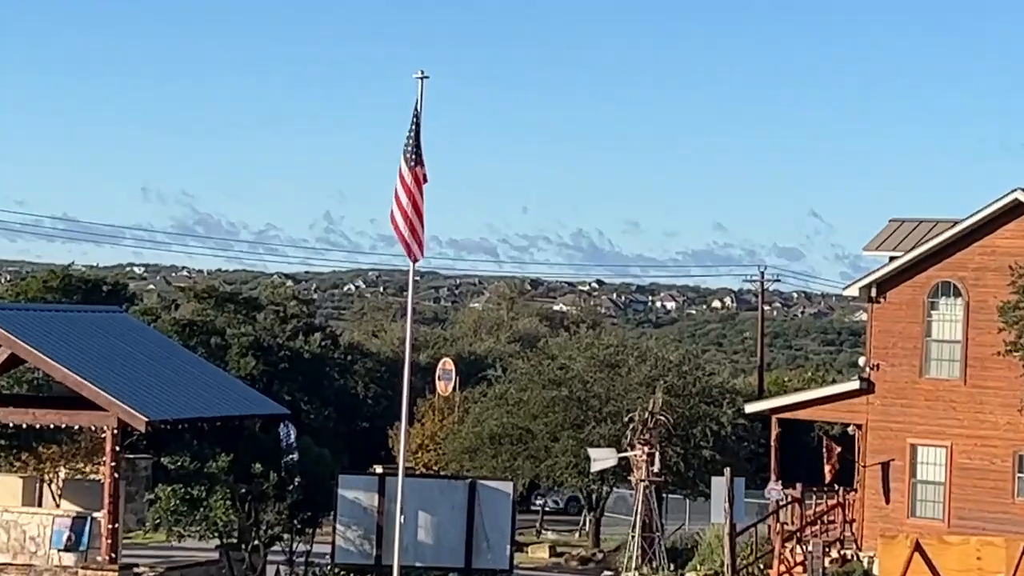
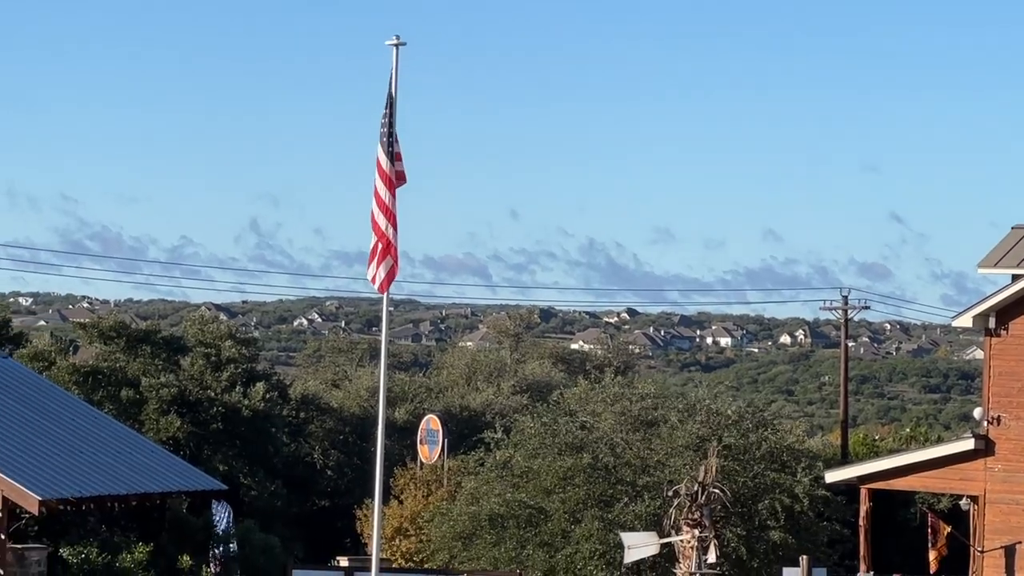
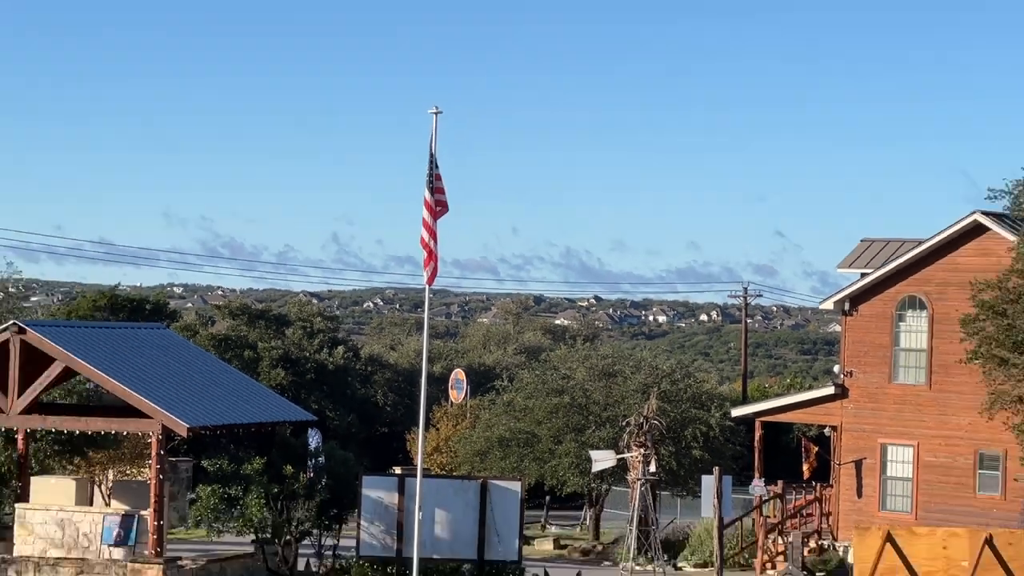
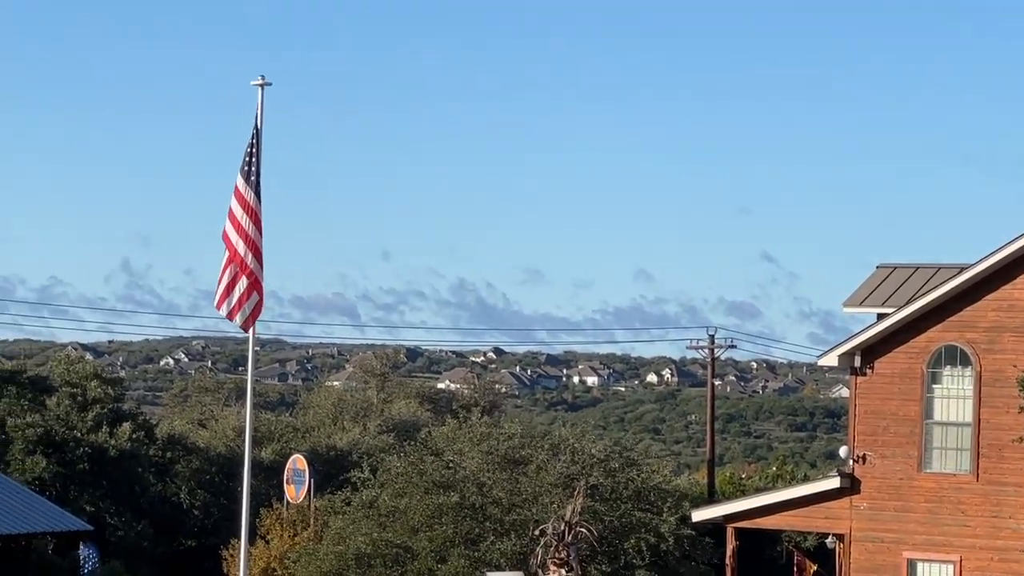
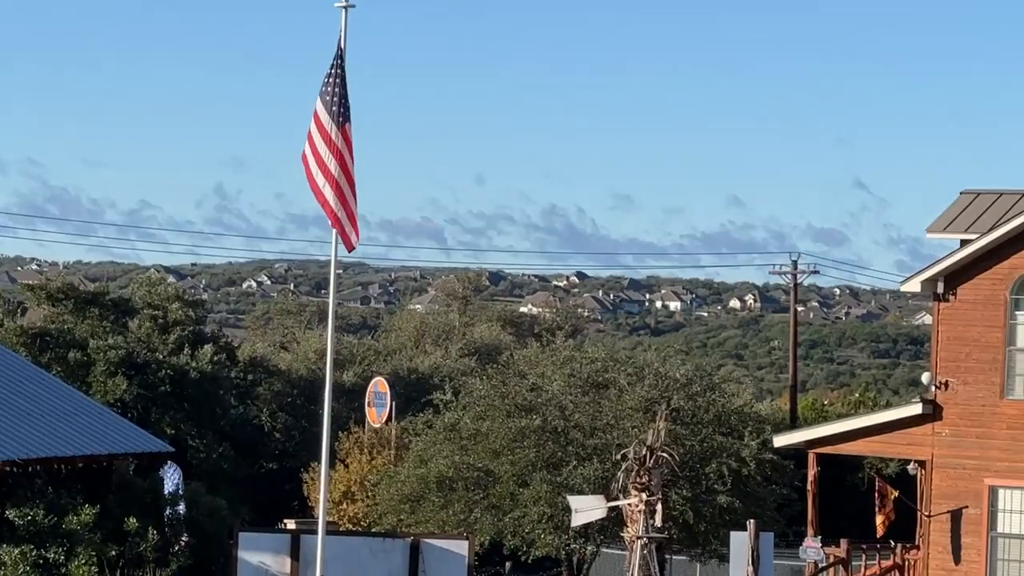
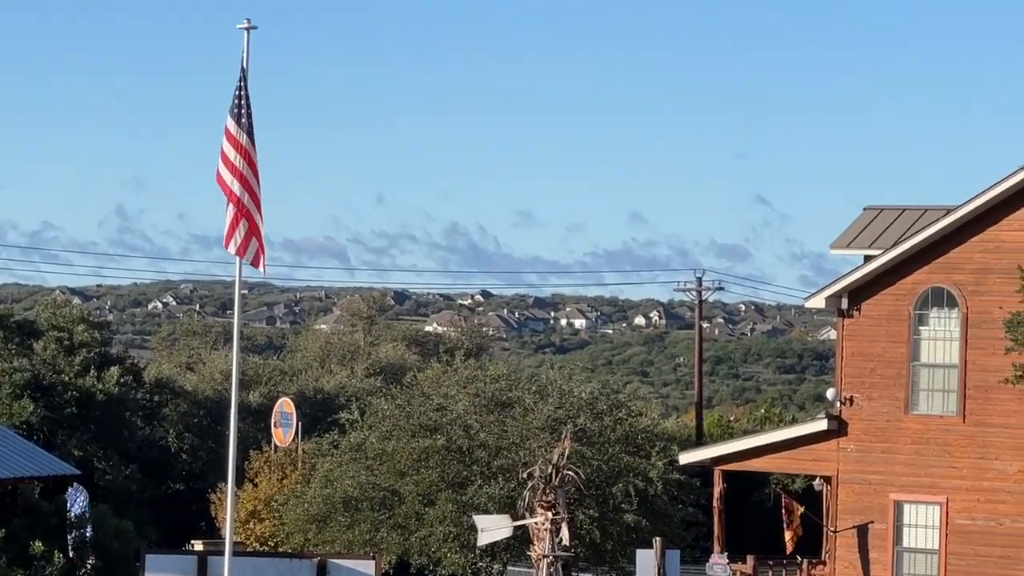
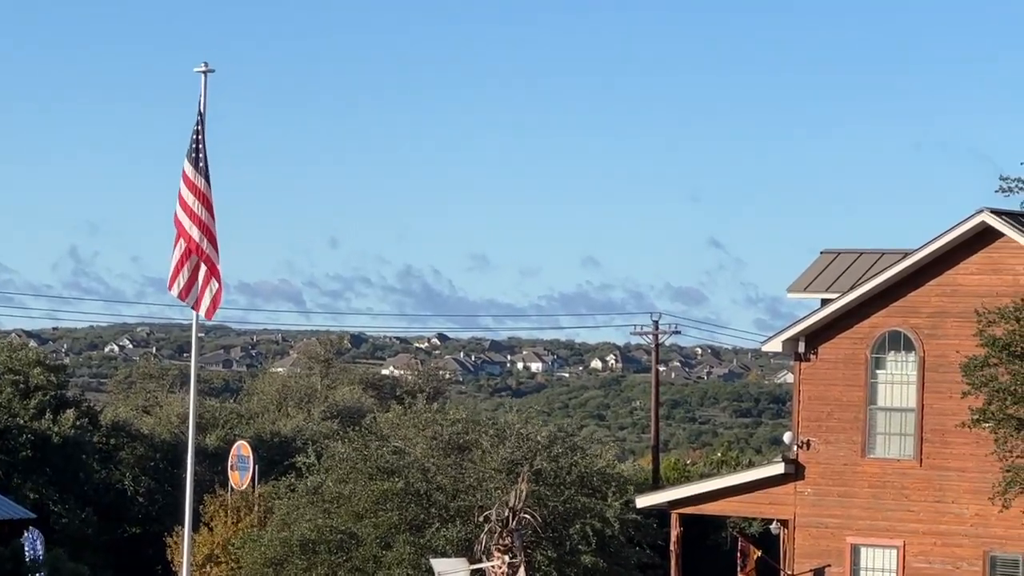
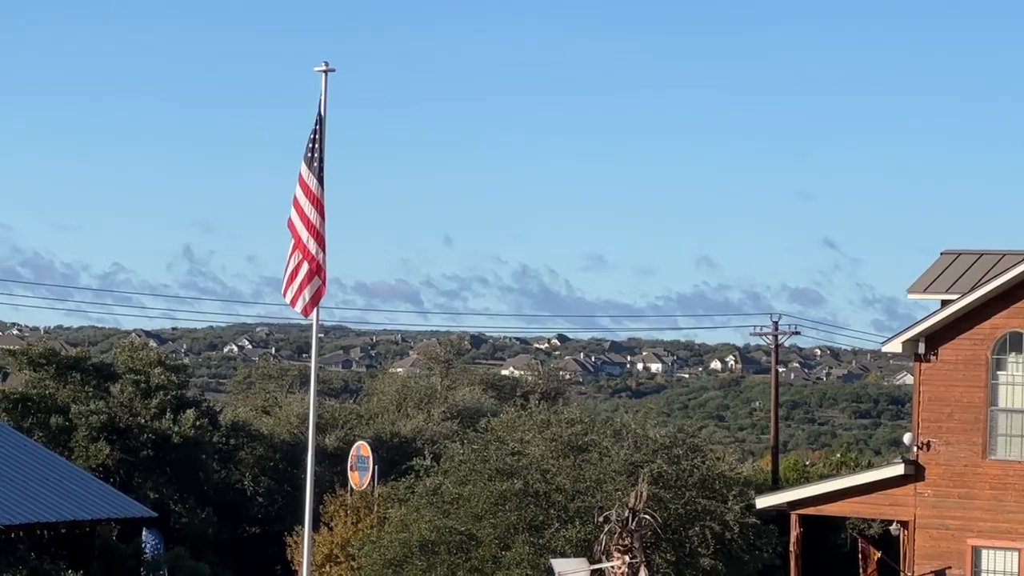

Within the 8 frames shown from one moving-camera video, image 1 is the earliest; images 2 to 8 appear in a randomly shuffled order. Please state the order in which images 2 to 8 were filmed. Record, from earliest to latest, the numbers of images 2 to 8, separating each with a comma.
5, 6, 7, 4, 8, 2, 3
